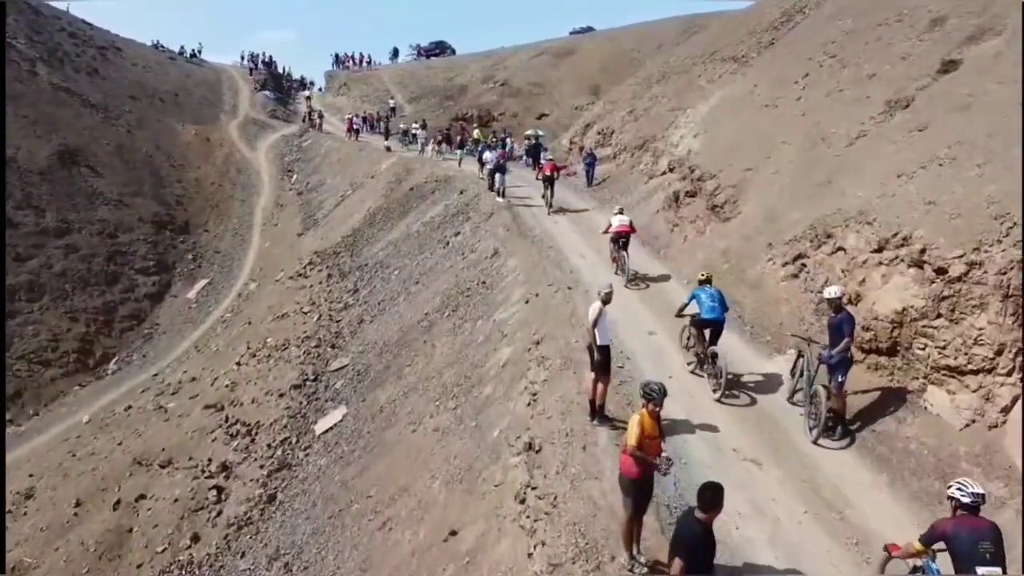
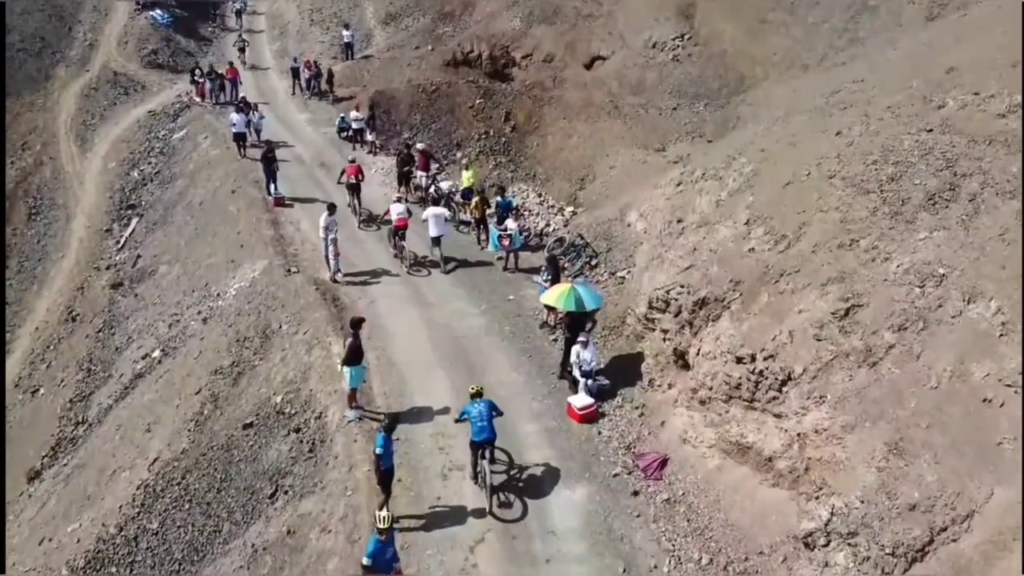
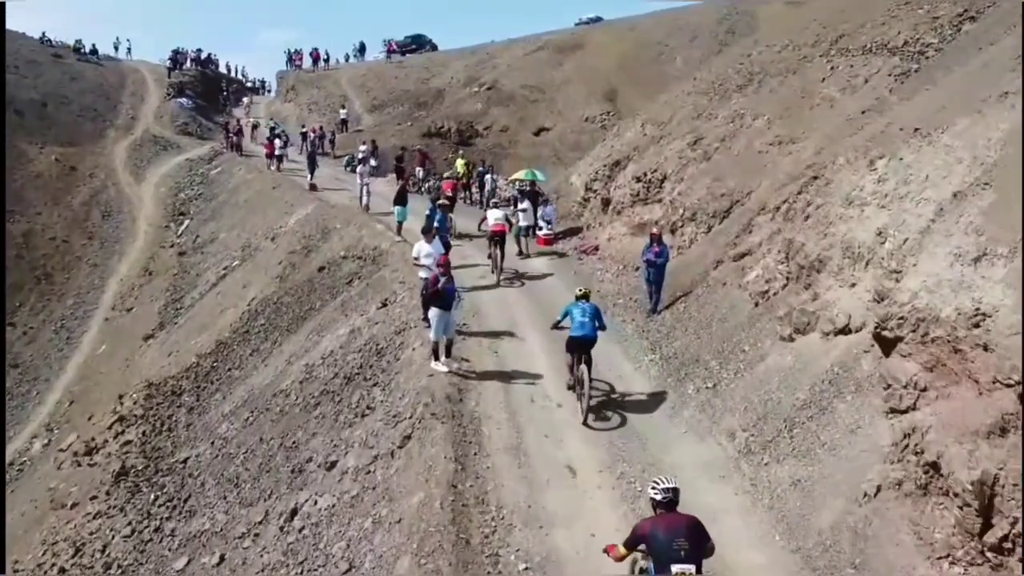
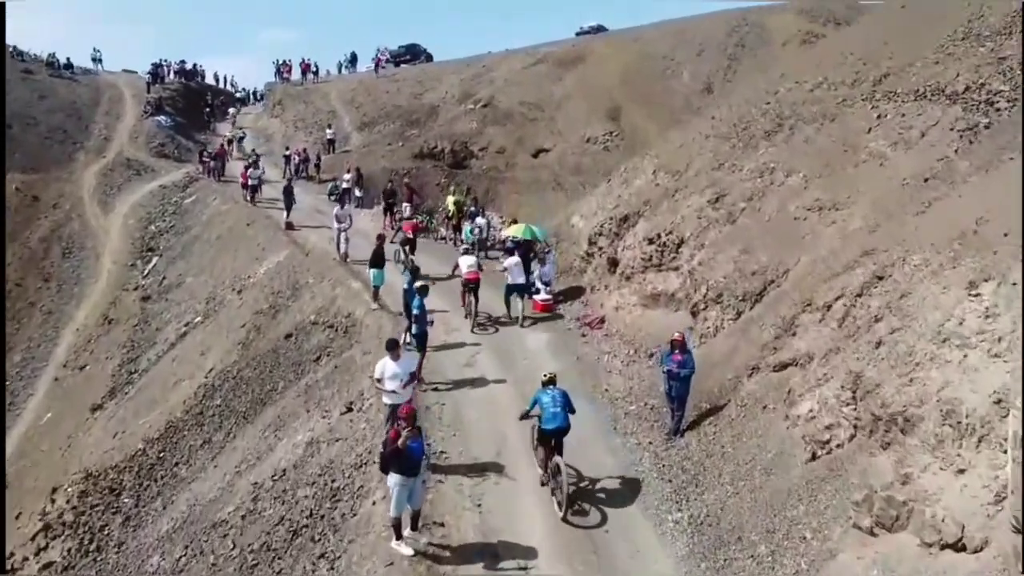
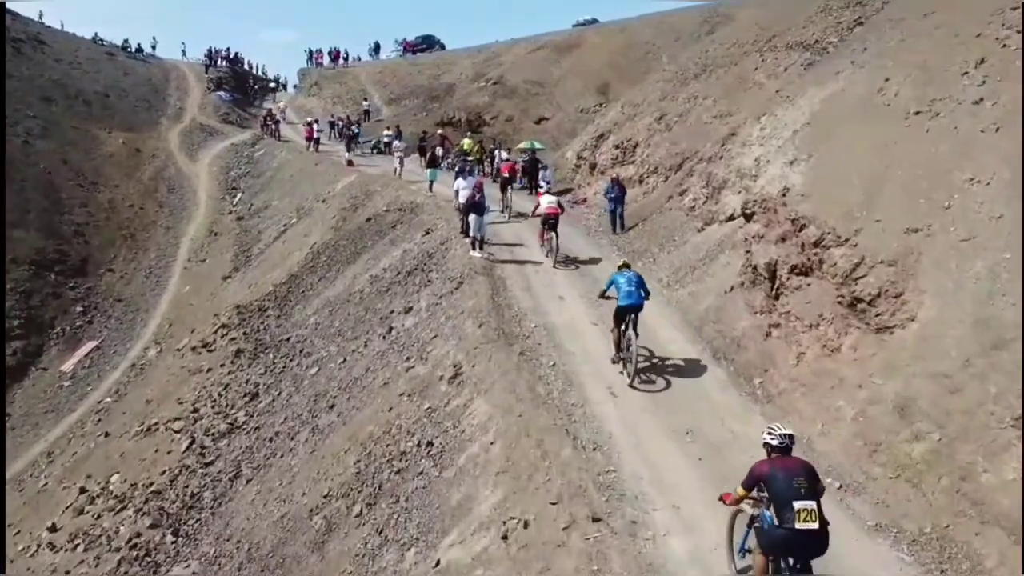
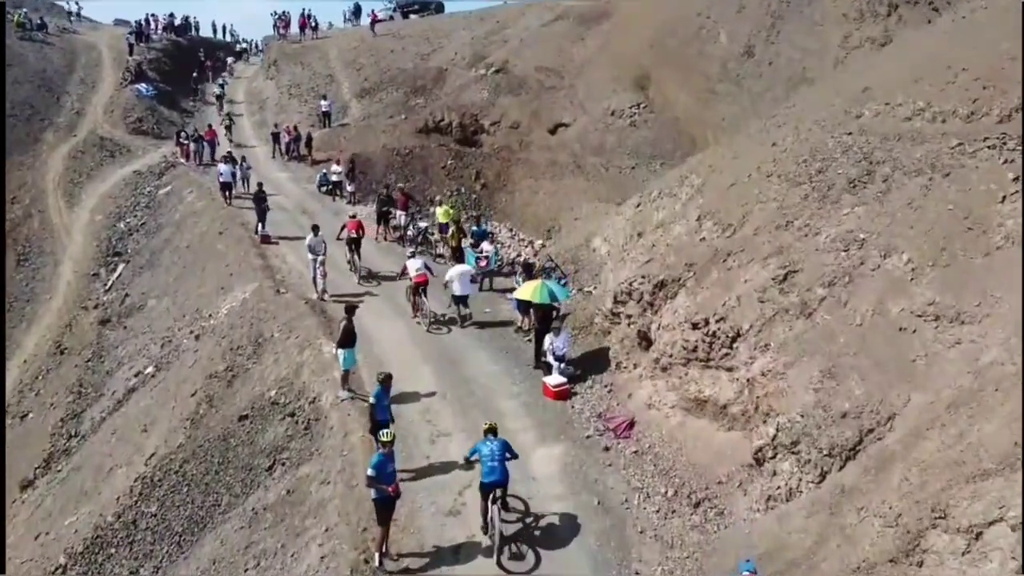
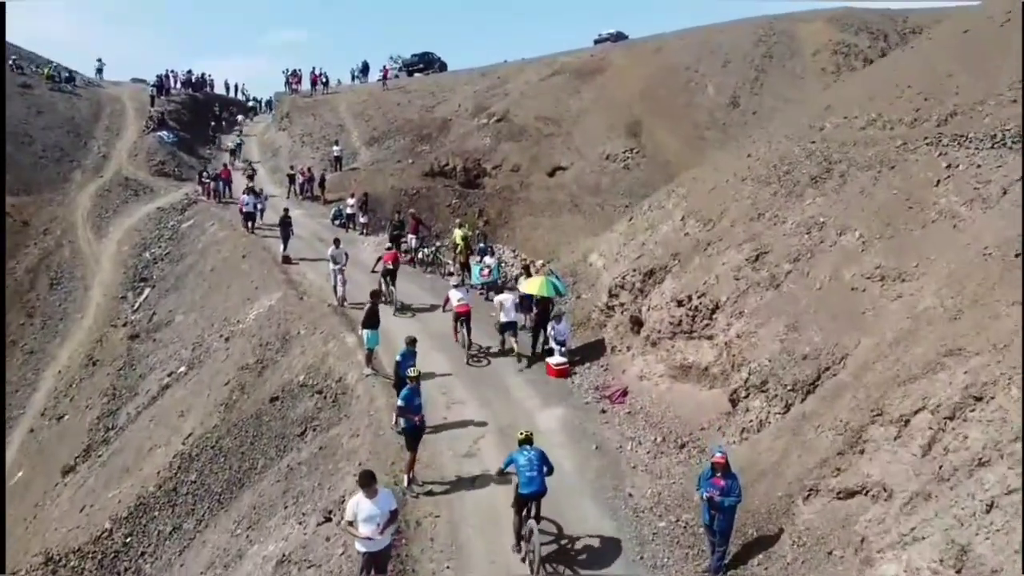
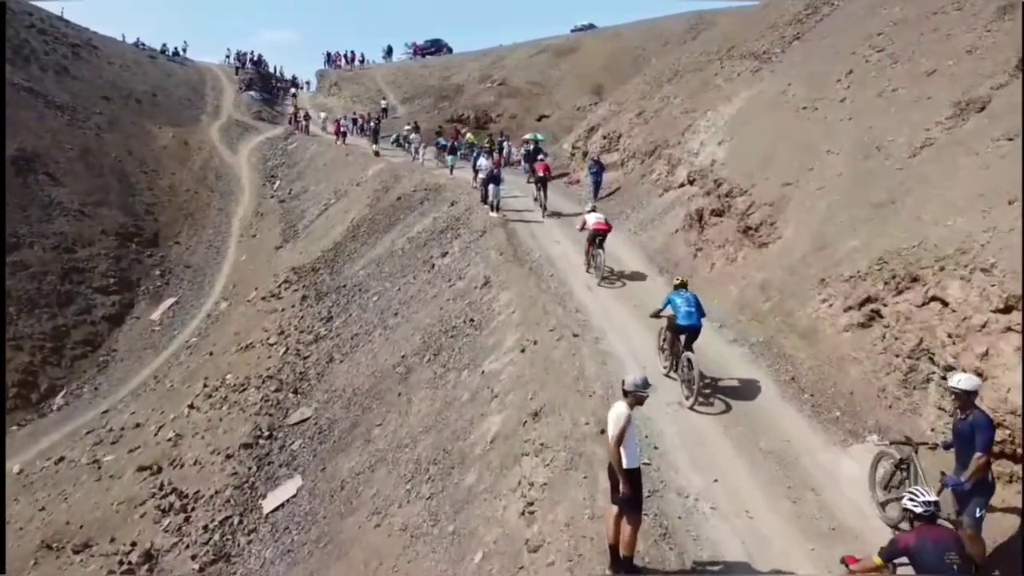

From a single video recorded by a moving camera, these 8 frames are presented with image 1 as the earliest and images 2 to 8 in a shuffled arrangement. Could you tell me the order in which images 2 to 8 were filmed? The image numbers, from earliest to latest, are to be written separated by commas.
8, 5, 3, 4, 7, 6, 2
